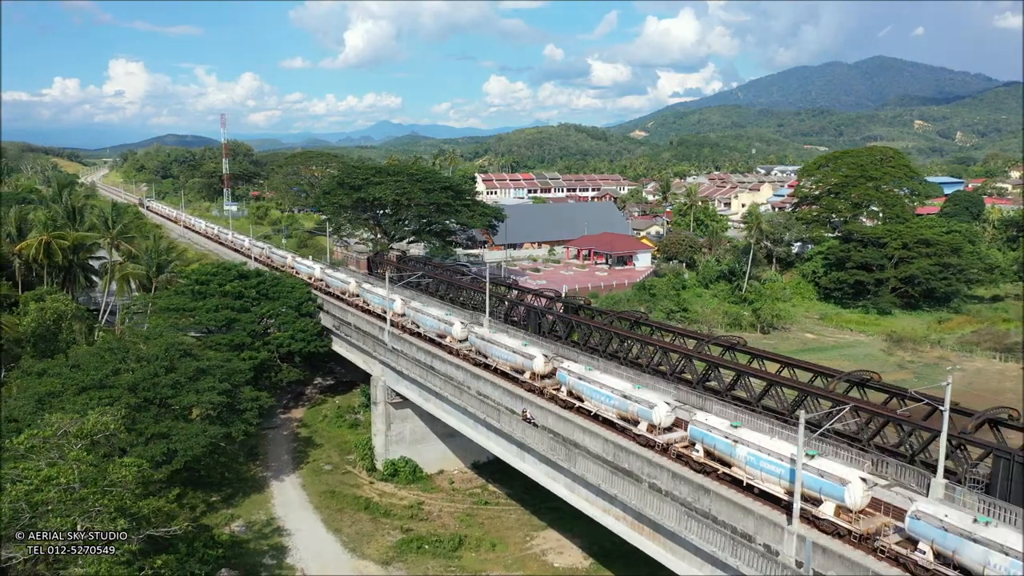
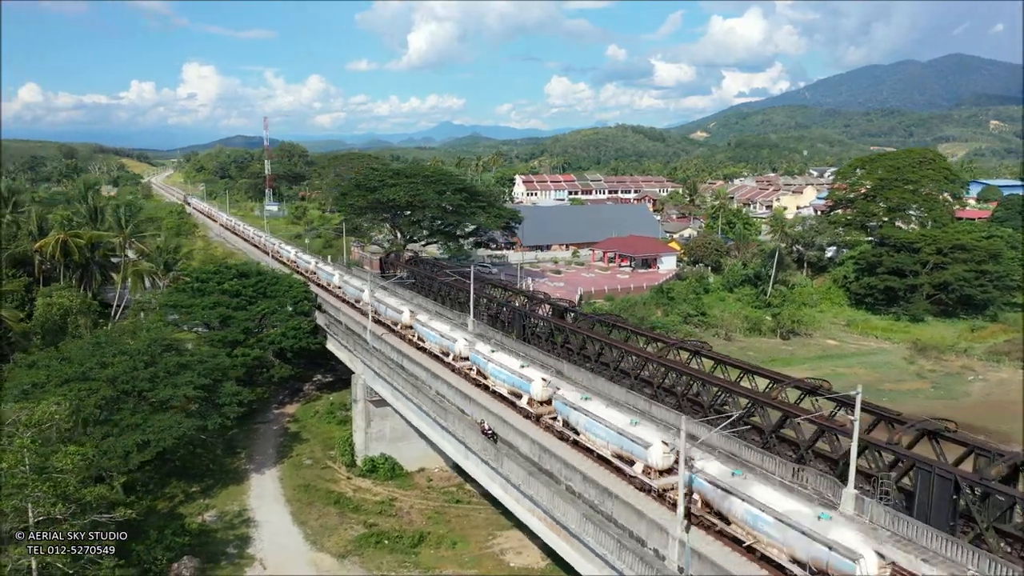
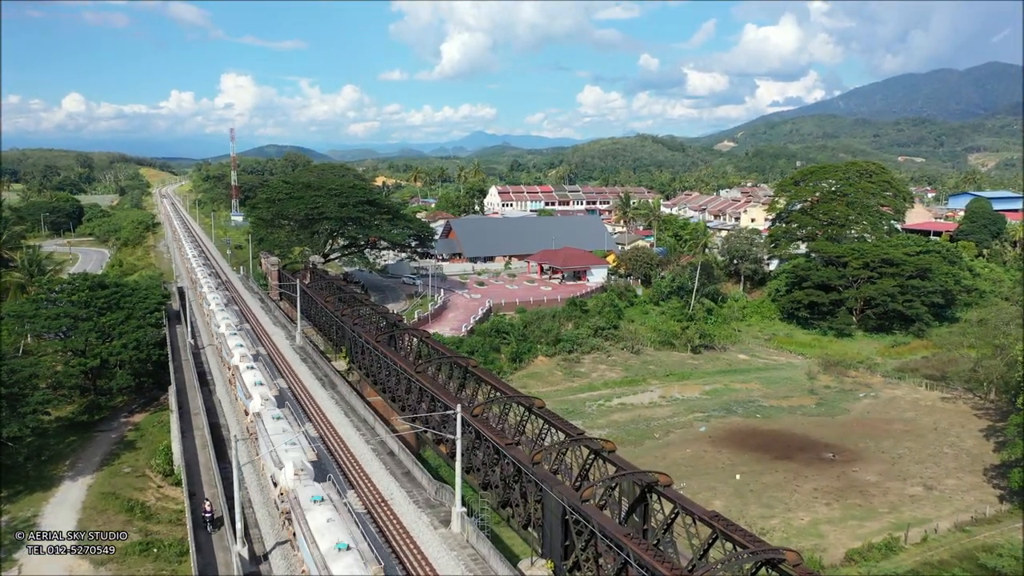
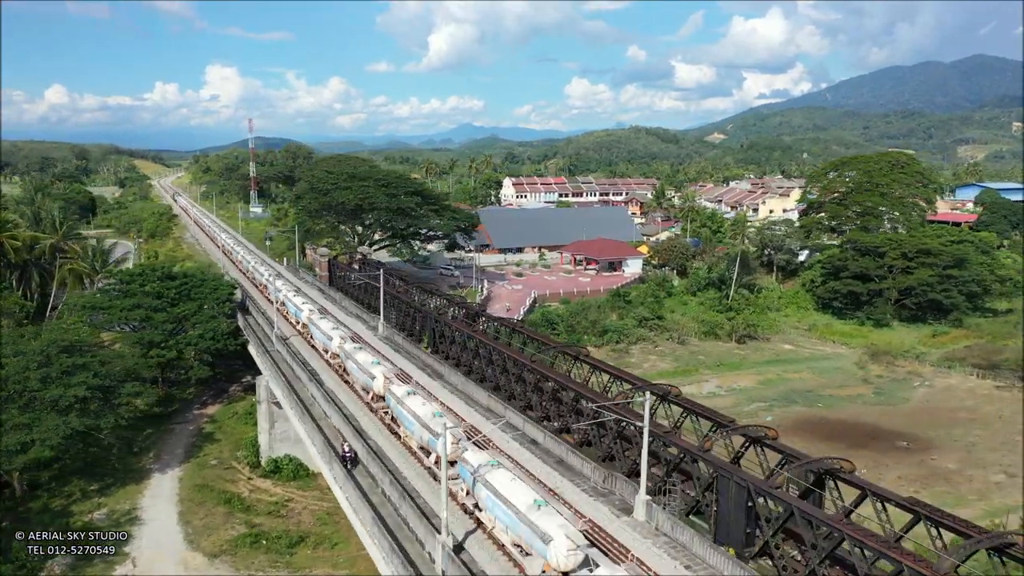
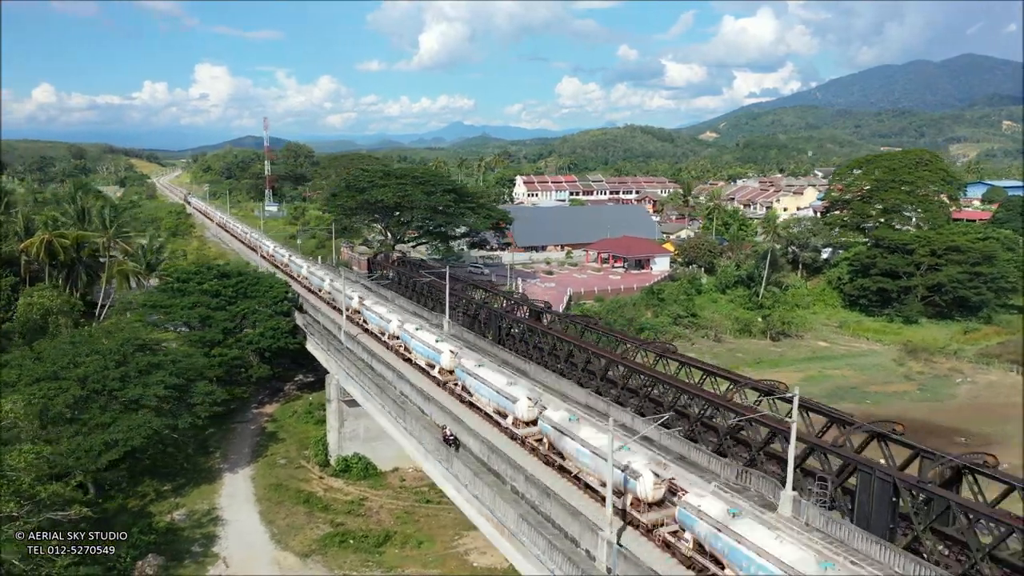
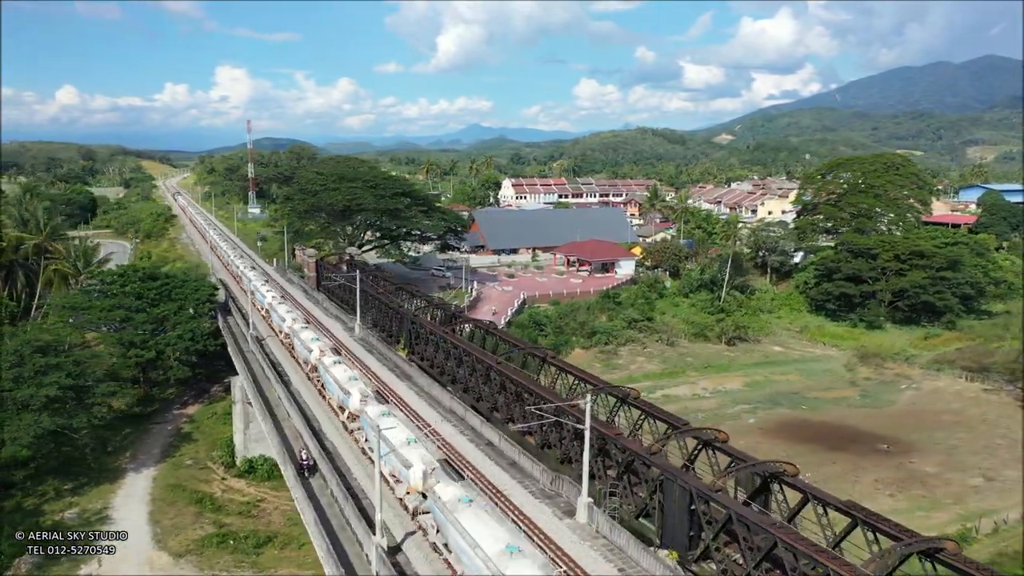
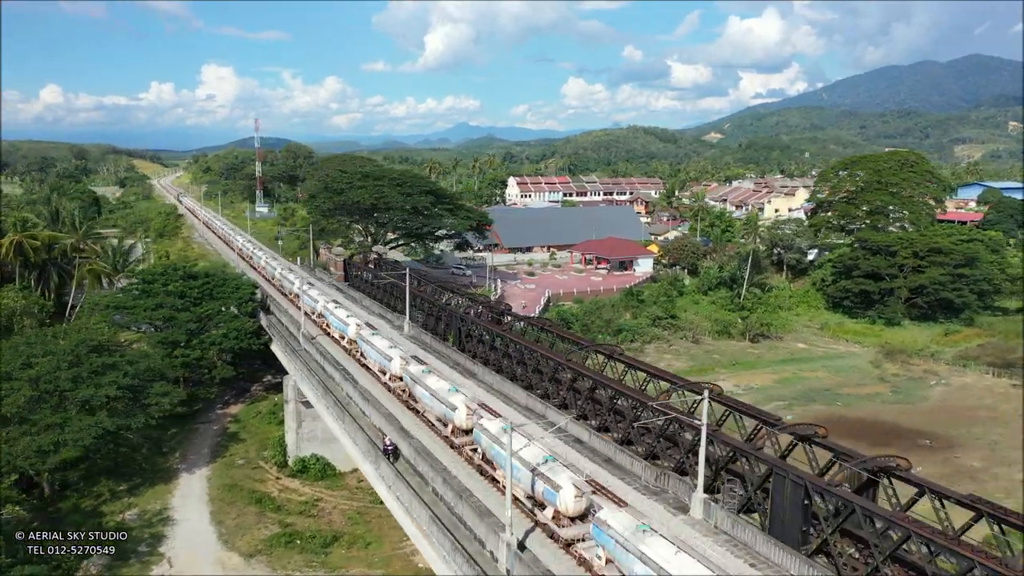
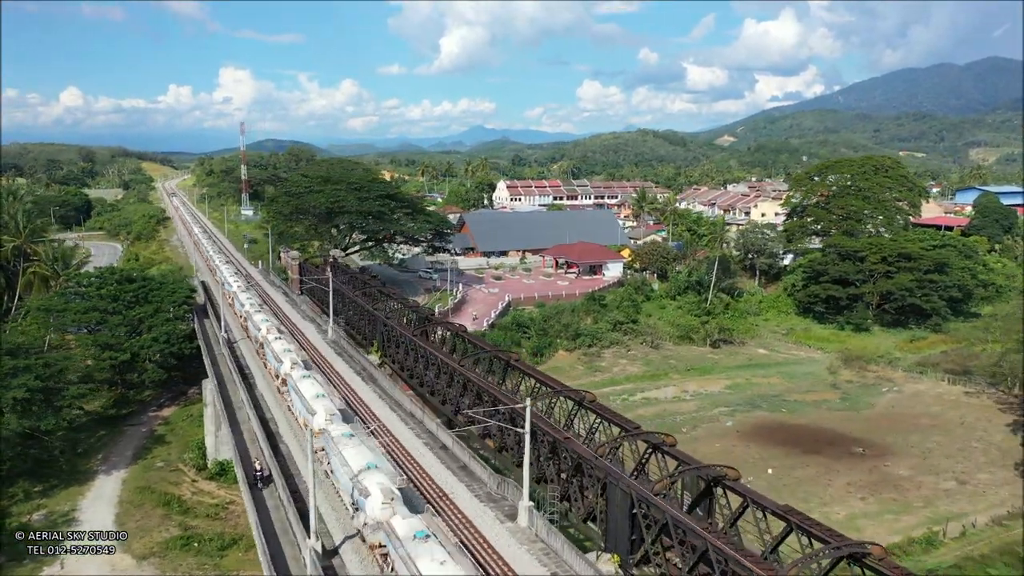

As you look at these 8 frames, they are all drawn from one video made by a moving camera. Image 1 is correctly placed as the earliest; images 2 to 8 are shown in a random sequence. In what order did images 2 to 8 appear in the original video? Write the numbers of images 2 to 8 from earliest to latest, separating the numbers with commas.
2, 5, 7, 4, 6, 8, 3
